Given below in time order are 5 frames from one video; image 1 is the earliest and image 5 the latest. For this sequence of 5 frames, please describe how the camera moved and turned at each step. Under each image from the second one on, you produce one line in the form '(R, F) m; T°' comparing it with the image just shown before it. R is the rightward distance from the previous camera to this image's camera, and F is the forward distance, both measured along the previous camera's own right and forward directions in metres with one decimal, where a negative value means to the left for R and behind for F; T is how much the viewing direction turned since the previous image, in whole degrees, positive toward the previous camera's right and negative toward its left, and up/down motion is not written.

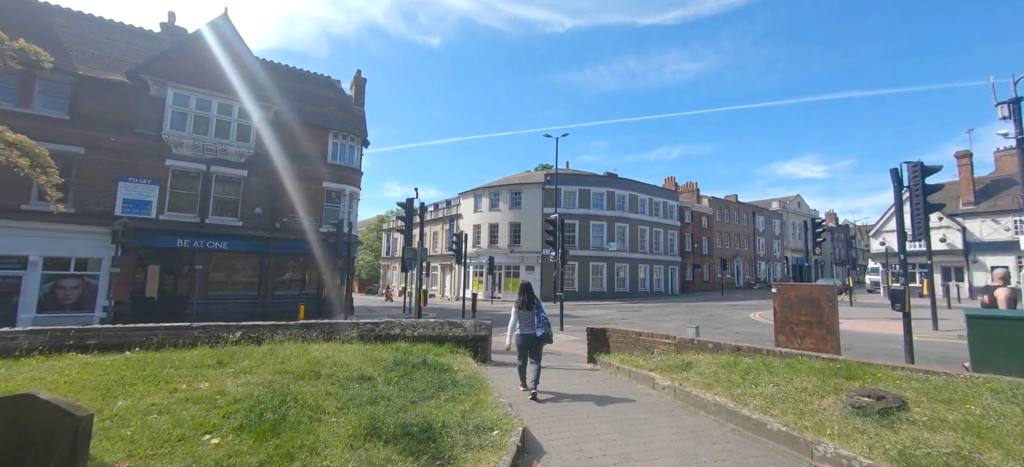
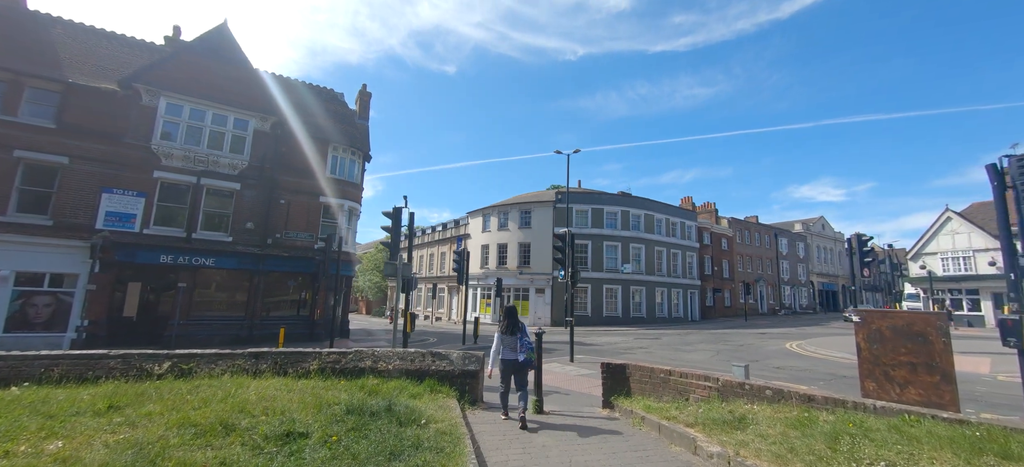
(+0.3, +1.5) m; -2°
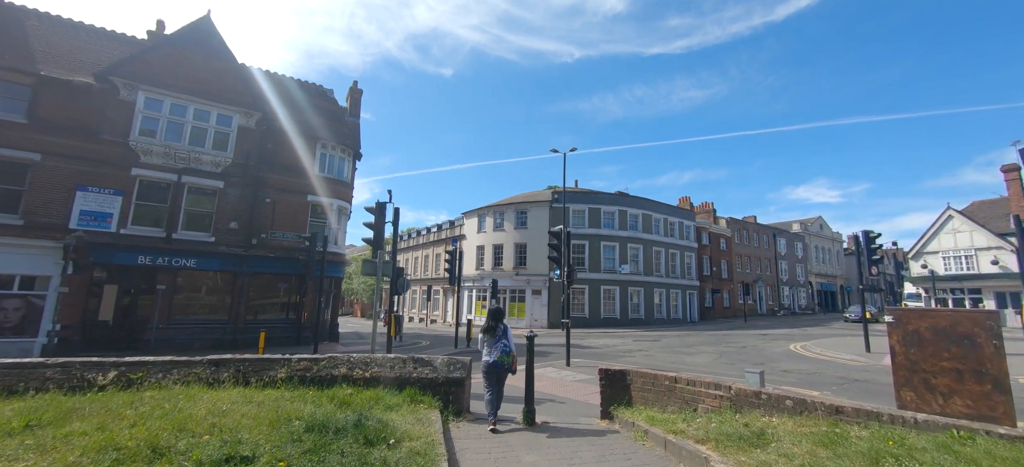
(+0.1, +0.6) m; 0°
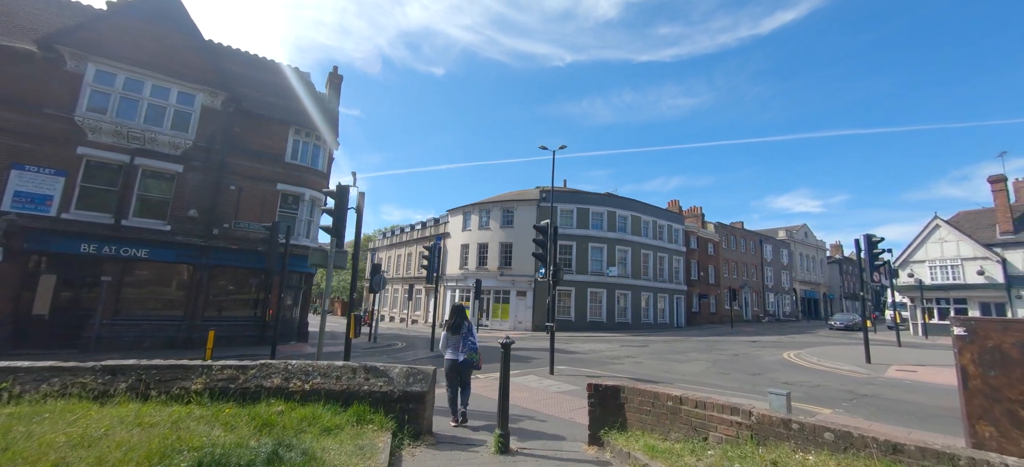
(+0.1, +1.1) m; +2°
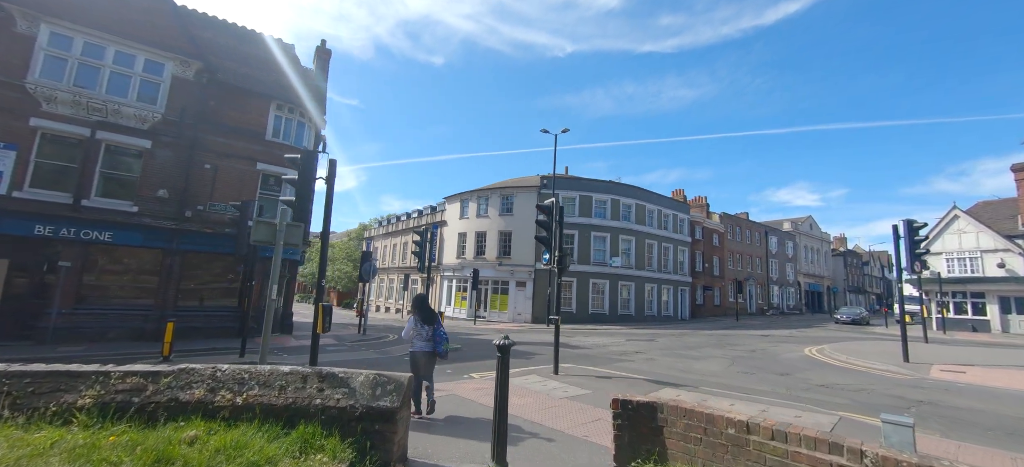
(0.0, +1.3) m; 0°
